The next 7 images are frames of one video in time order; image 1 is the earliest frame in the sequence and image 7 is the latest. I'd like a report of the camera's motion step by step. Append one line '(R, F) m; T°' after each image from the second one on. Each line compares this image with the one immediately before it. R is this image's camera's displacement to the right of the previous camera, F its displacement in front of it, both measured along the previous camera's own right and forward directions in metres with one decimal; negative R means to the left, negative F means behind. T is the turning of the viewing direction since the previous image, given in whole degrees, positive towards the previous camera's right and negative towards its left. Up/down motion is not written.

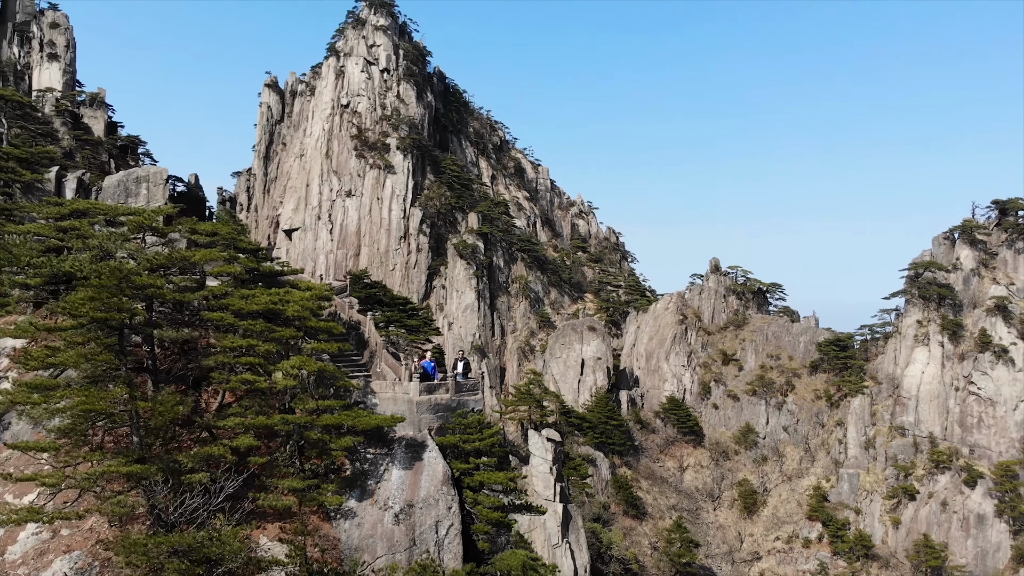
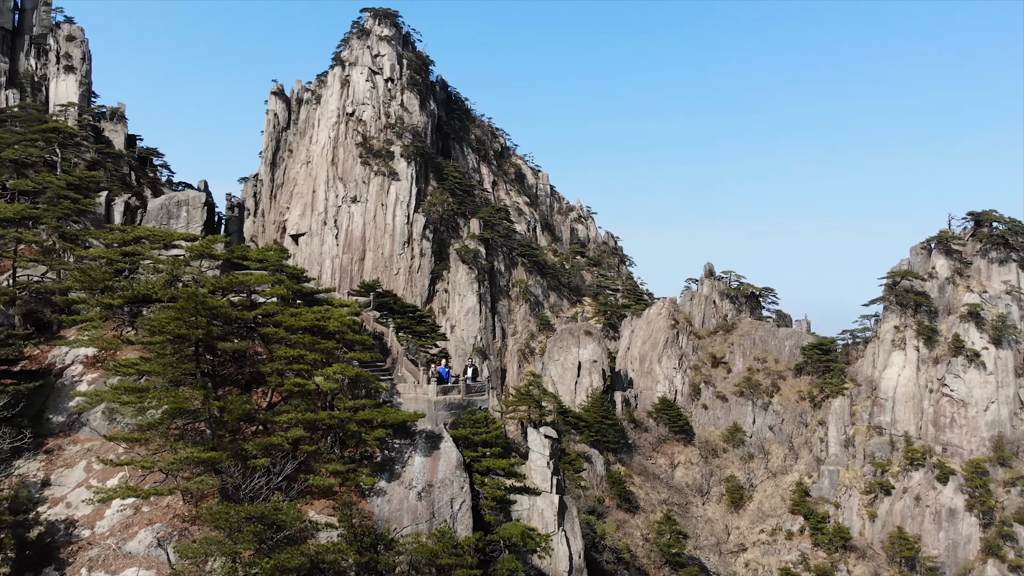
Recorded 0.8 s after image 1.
(0.0, -2.7) m; 0°
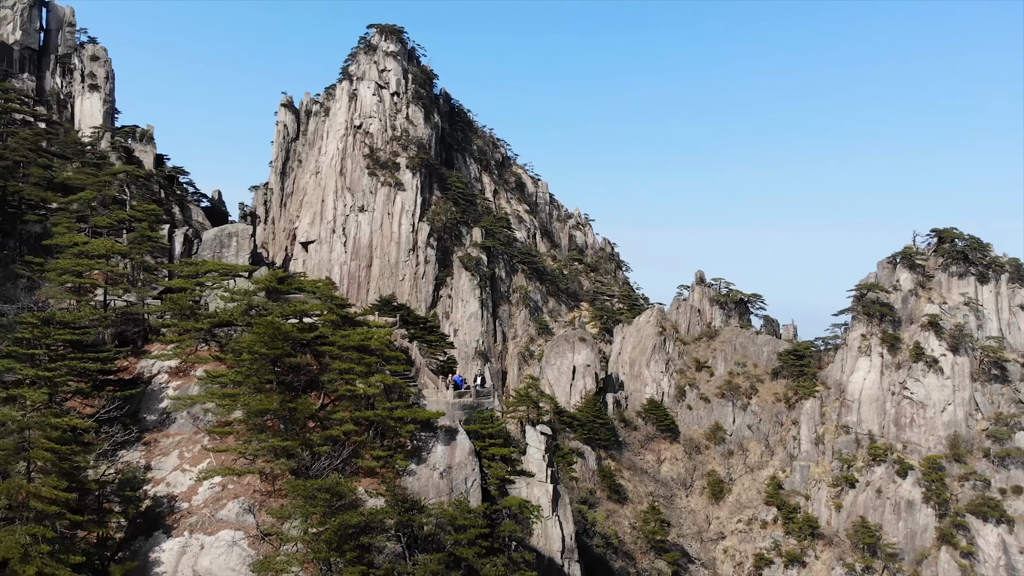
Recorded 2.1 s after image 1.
(0.0, -4.6) m; 0°
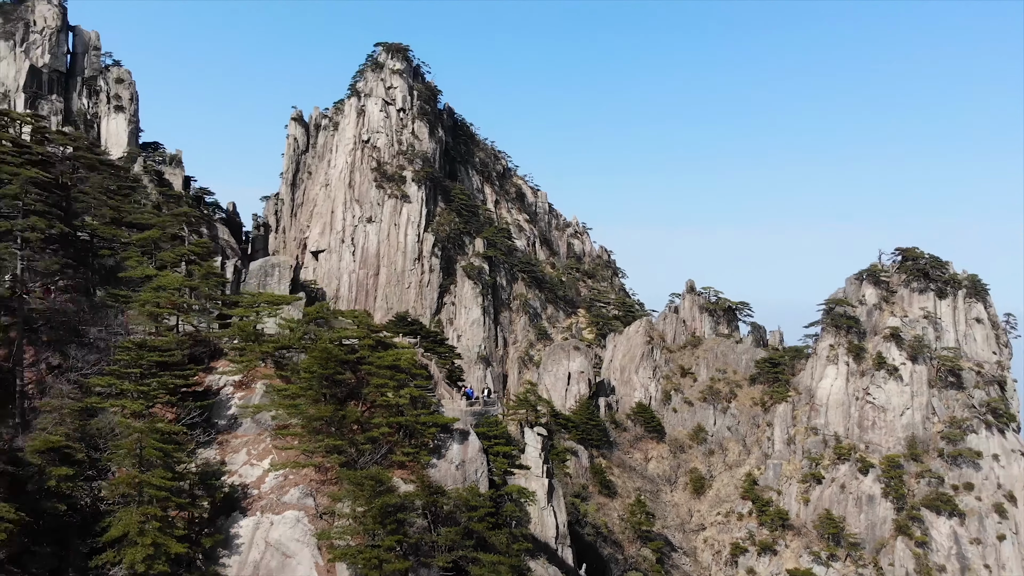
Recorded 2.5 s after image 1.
(0.0, -5.3) m; 0°
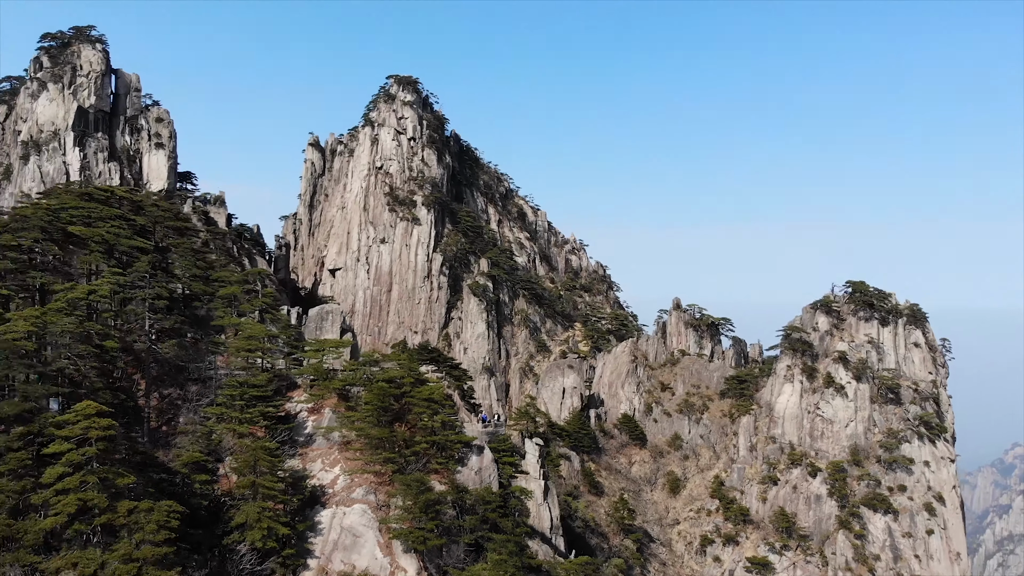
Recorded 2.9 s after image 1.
(-0.2, -9.6) m; 0°
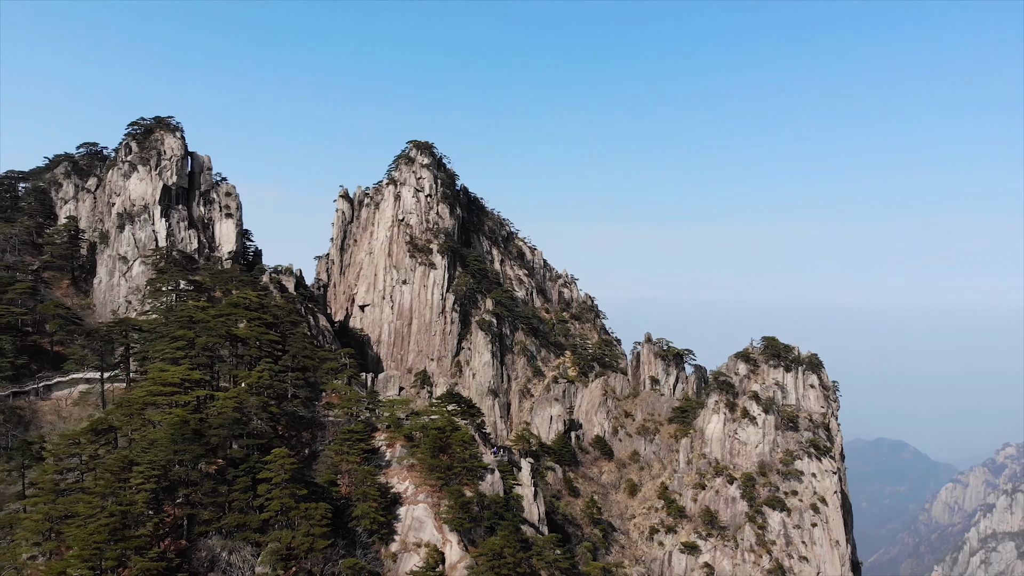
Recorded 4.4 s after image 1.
(+0.1, -23.5) m; 0°
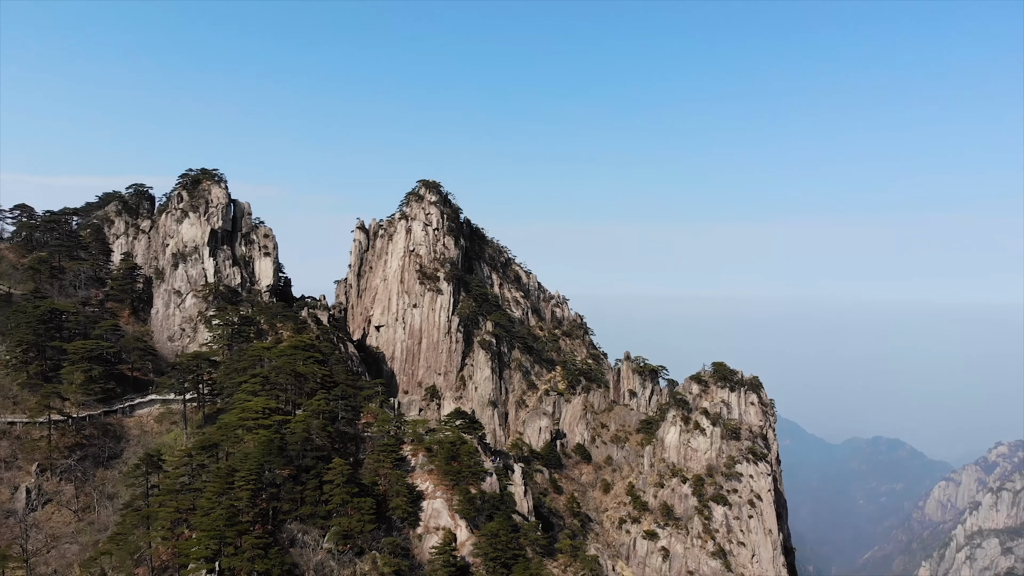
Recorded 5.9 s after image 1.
(+1.1, -20.4) m; 0°
